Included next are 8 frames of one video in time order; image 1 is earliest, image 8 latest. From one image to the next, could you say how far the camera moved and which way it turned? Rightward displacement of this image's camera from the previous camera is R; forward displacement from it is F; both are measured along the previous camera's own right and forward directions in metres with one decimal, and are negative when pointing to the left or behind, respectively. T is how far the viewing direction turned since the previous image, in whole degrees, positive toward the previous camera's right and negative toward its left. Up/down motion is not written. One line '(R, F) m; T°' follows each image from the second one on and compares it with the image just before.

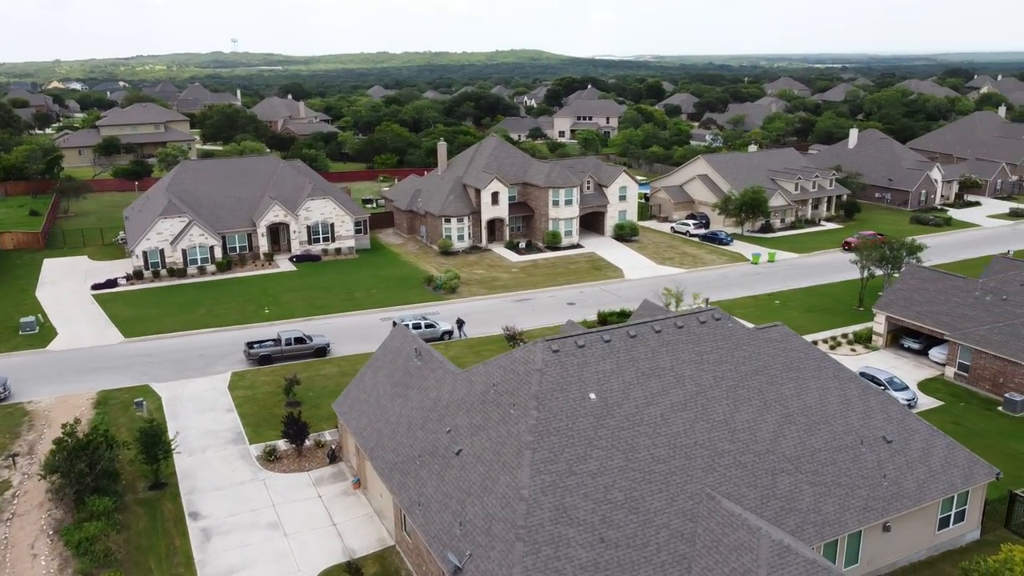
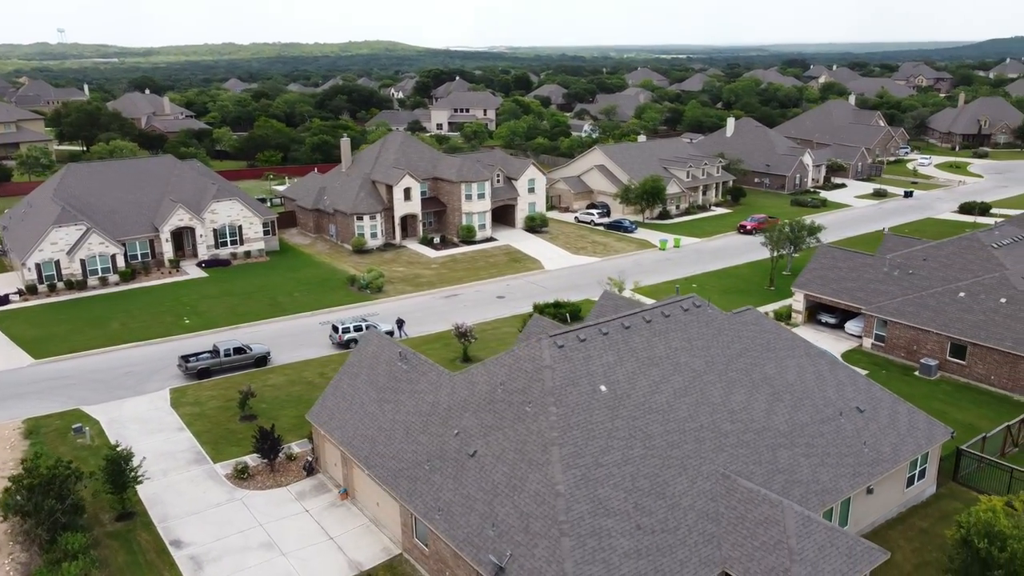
(-3.6, +0.3) m; +10°
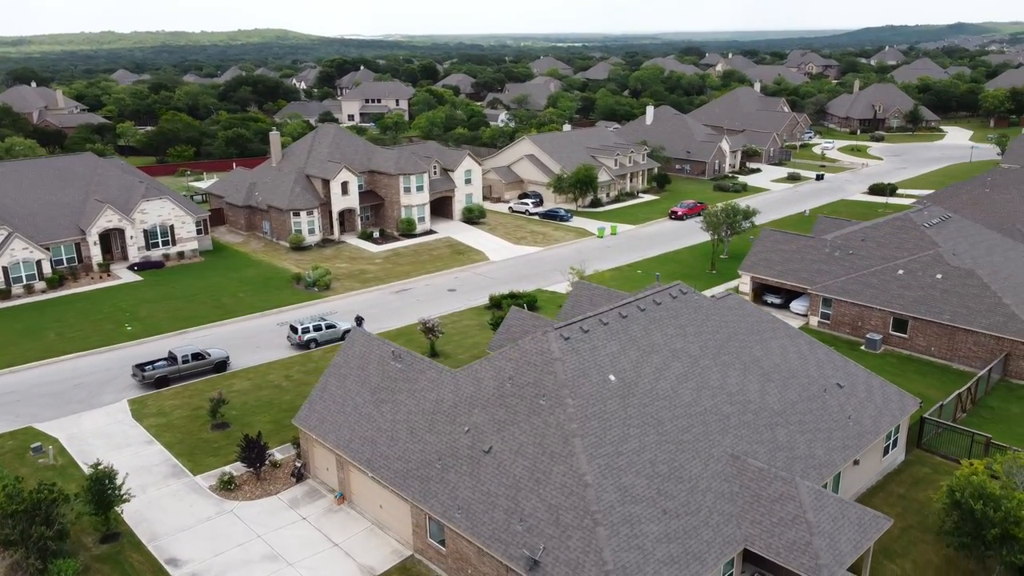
(-2.6, +0.2) m; +7°
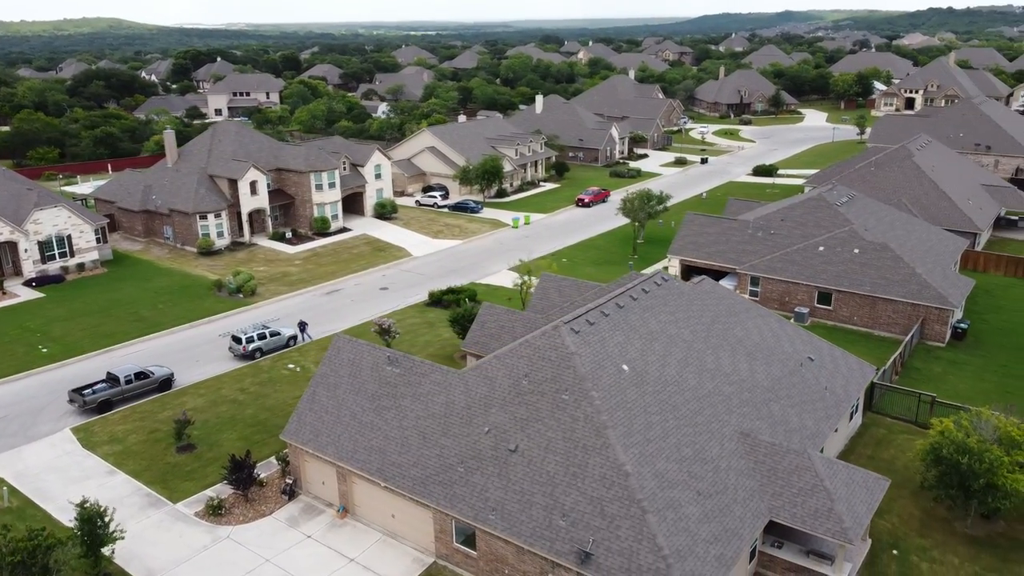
(-3.8, +0.4) m; +10°
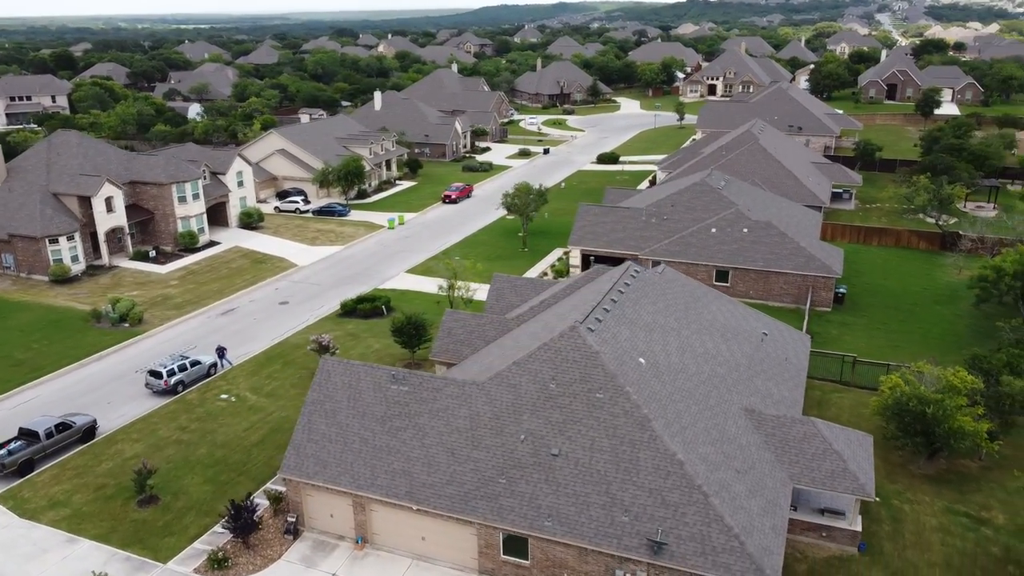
(-5.5, +0.8) m; +14°
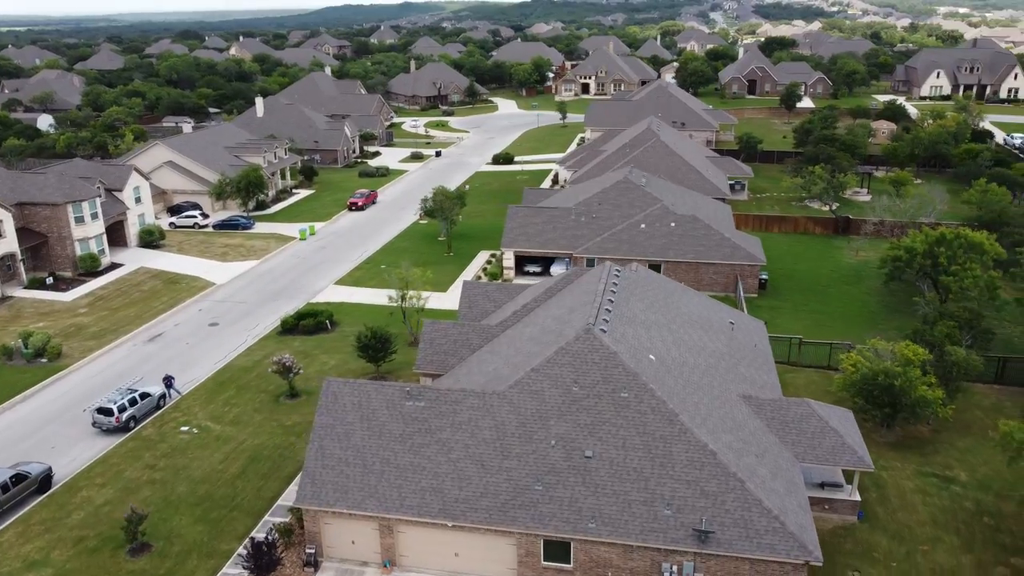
(-4.1, +0.3) m; +10°
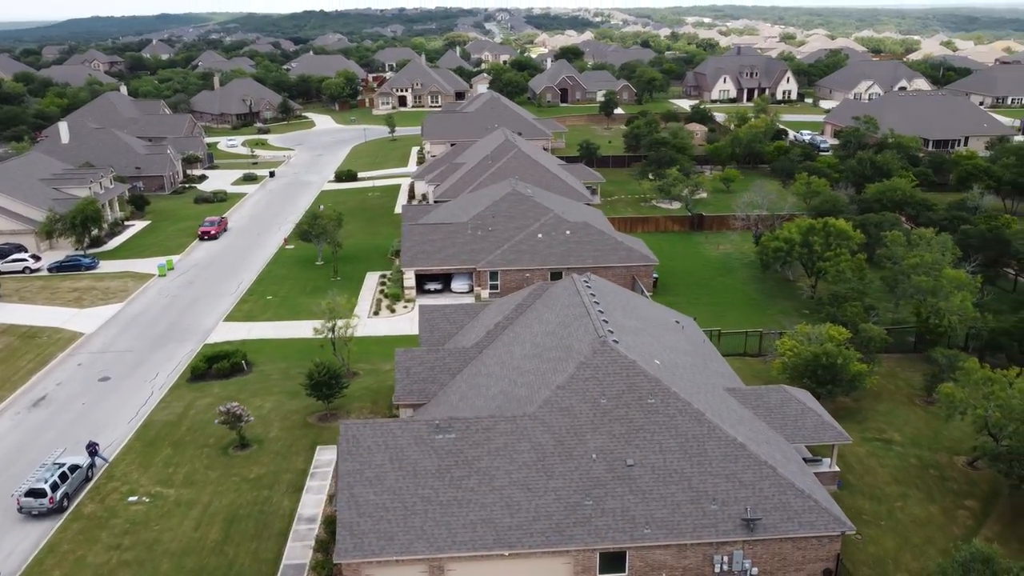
(-5.9, +0.8) m; +15°
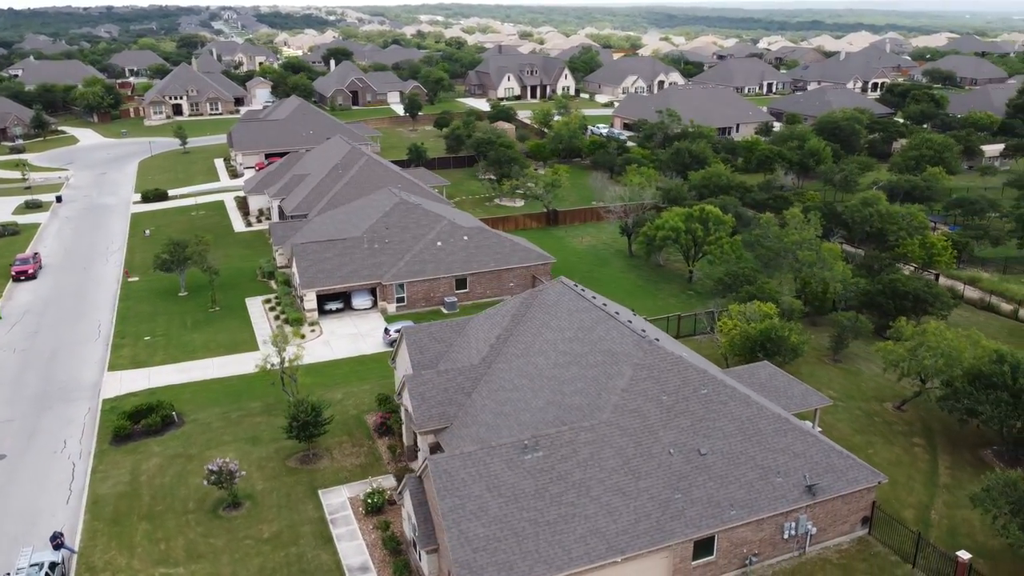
(-8.1, +1.3) m; +17°
